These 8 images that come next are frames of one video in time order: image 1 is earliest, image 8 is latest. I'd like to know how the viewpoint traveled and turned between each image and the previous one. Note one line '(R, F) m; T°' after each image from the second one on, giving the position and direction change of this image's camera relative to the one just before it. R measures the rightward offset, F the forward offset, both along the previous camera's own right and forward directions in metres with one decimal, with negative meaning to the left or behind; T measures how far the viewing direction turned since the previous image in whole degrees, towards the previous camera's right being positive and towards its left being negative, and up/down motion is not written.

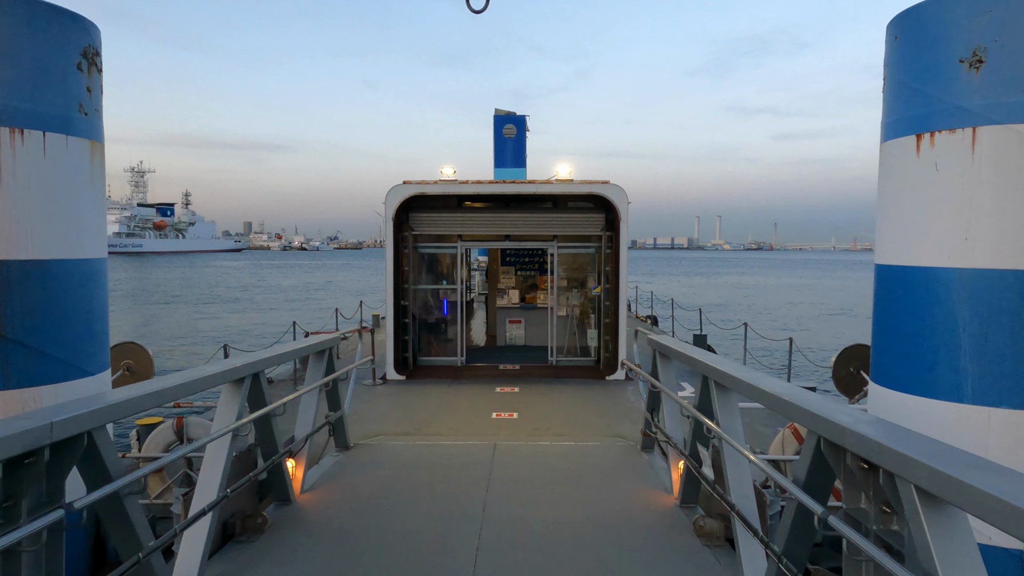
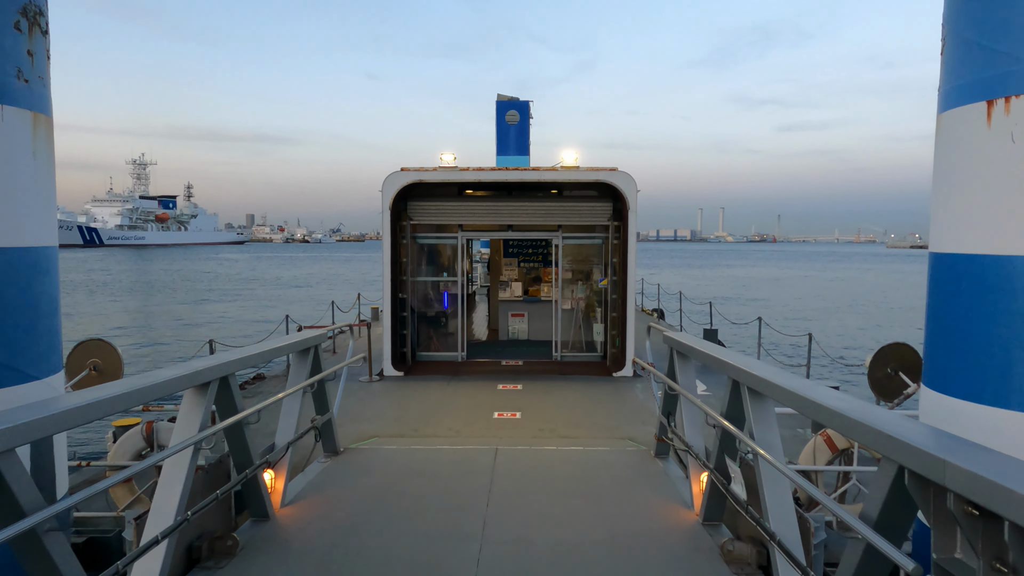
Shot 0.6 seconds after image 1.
(0.0, +0.4) m; 0°
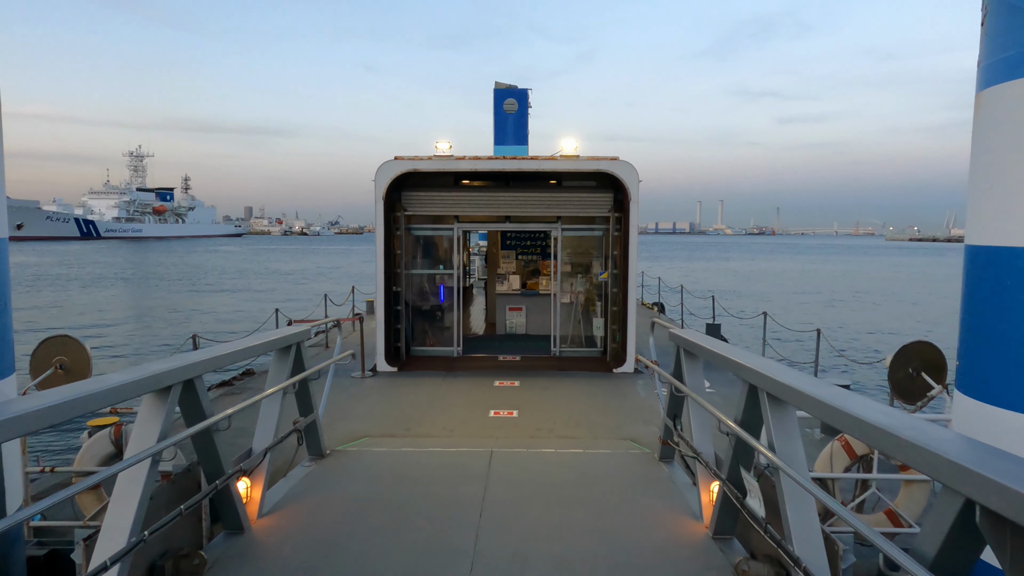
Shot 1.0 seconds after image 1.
(0.0, +0.3) m; 0°
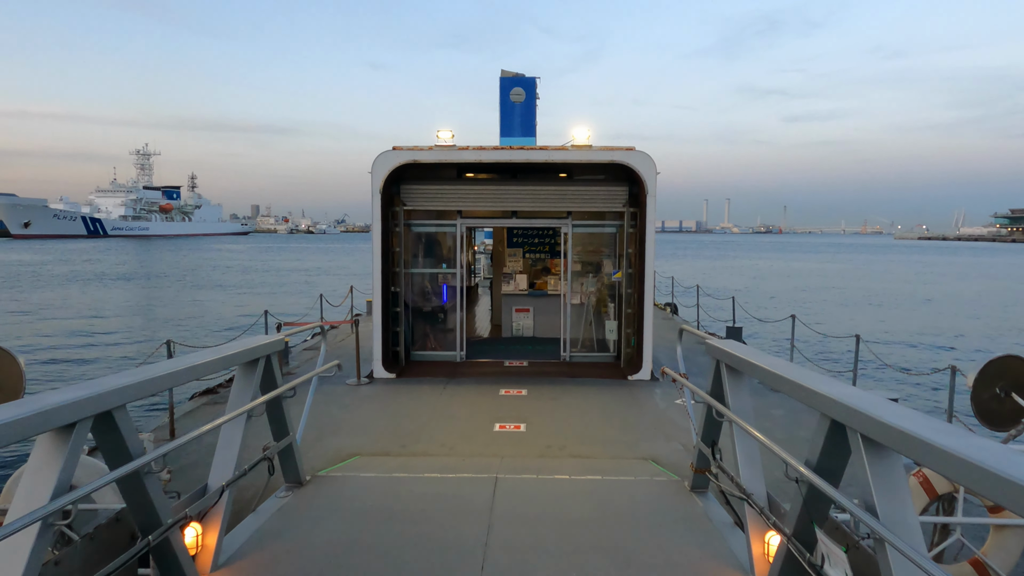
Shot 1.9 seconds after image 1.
(0.0, +0.6) m; -1°
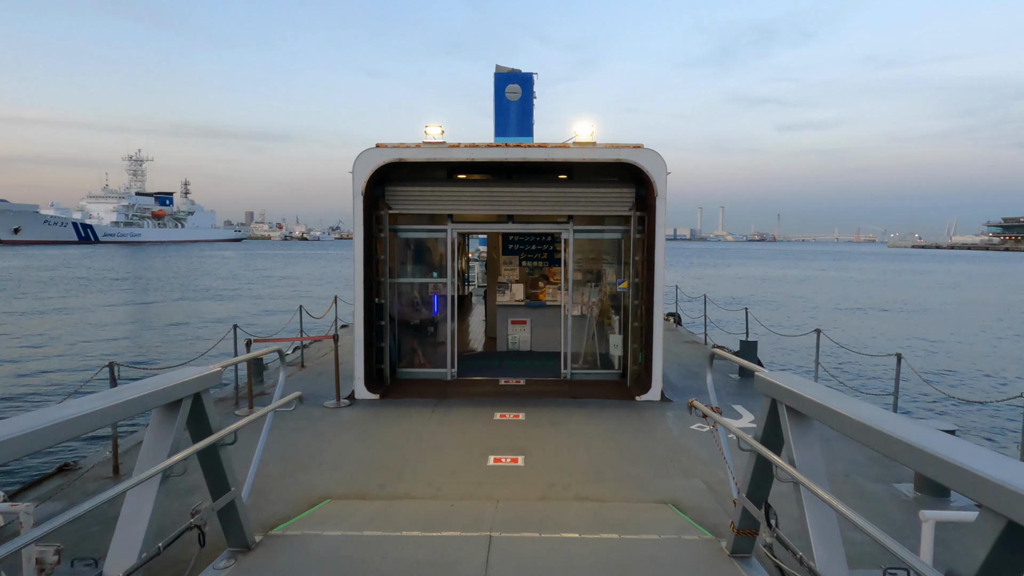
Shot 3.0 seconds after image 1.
(0.0, +0.8) m; 0°
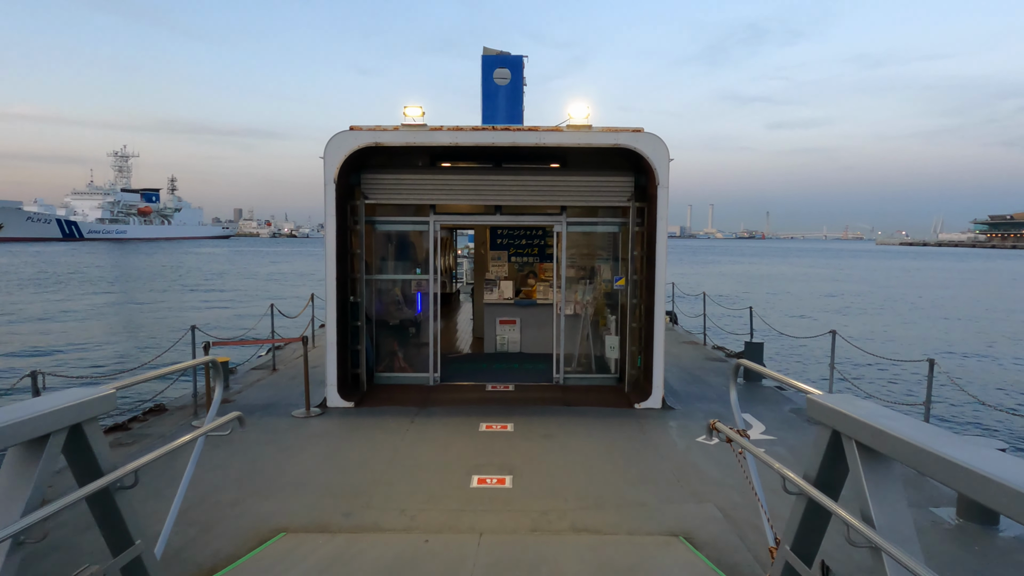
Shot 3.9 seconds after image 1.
(0.0, +0.7) m; +1°
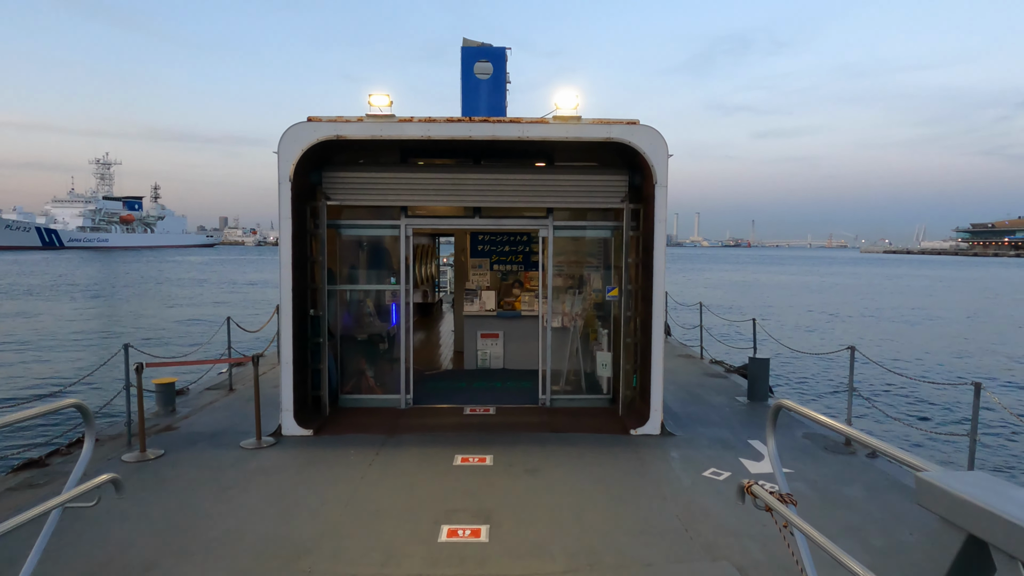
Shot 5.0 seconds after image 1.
(+0.1, +0.8) m; +1°
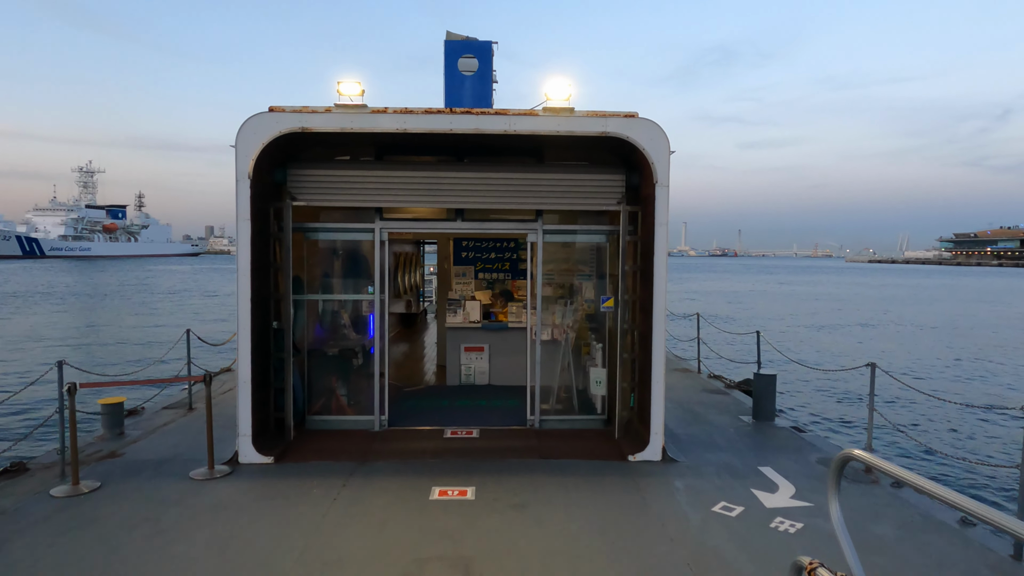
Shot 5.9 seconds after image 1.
(0.0, +0.6) m; +1°
